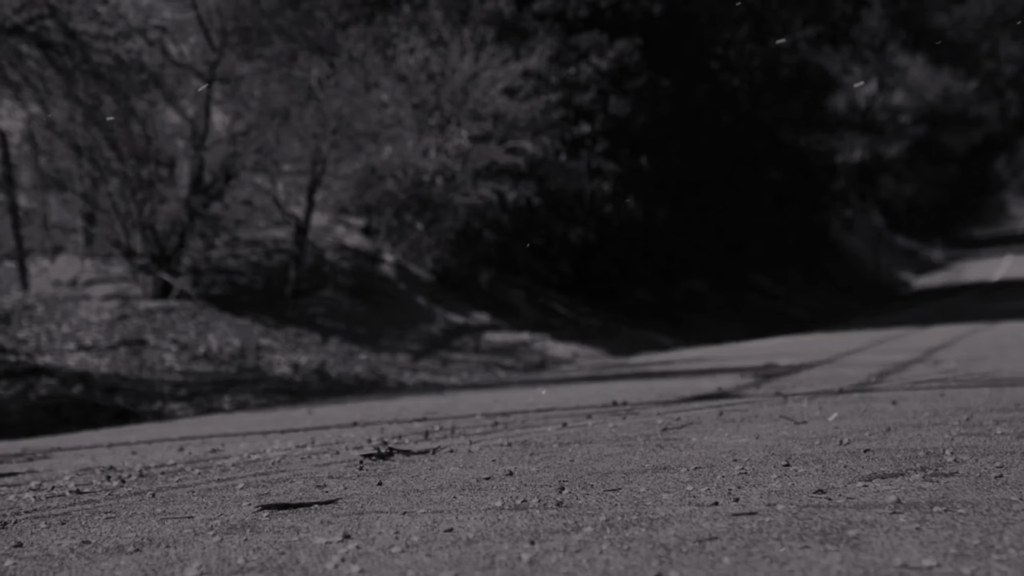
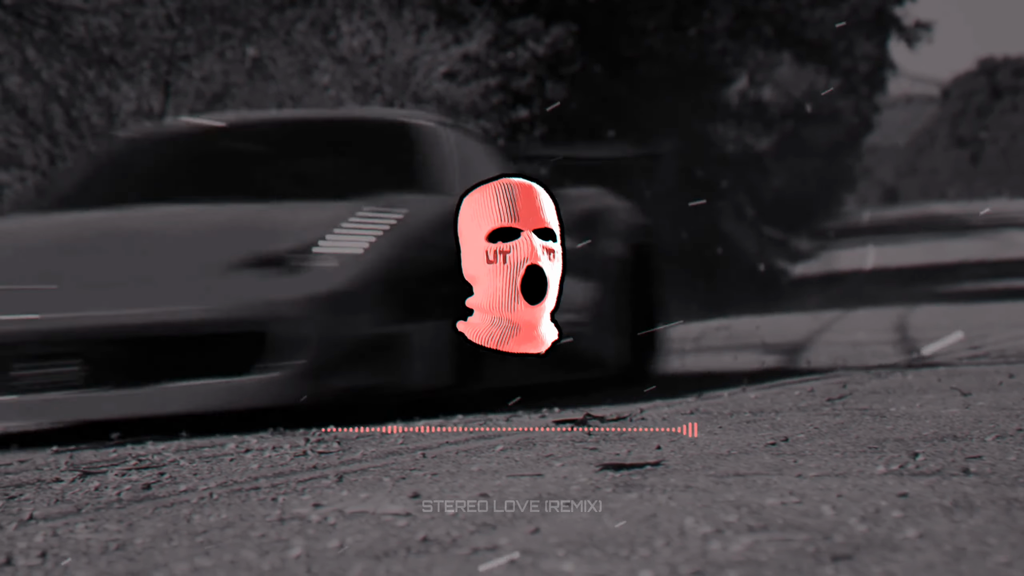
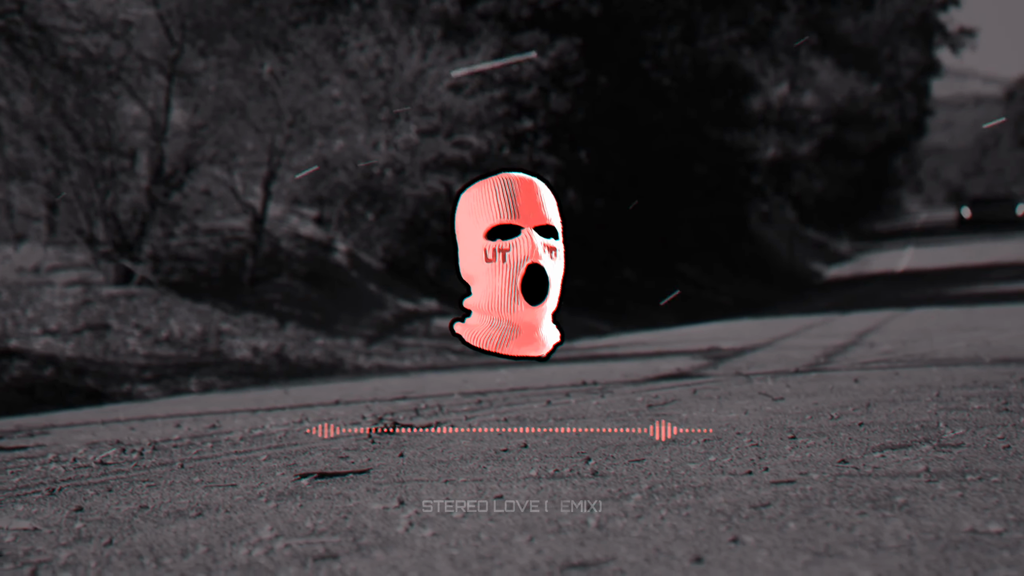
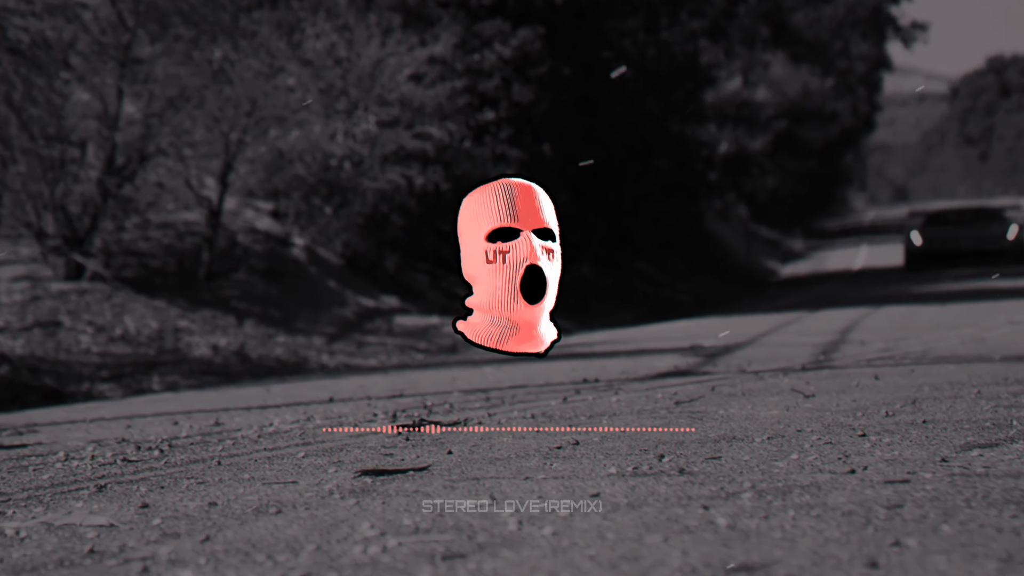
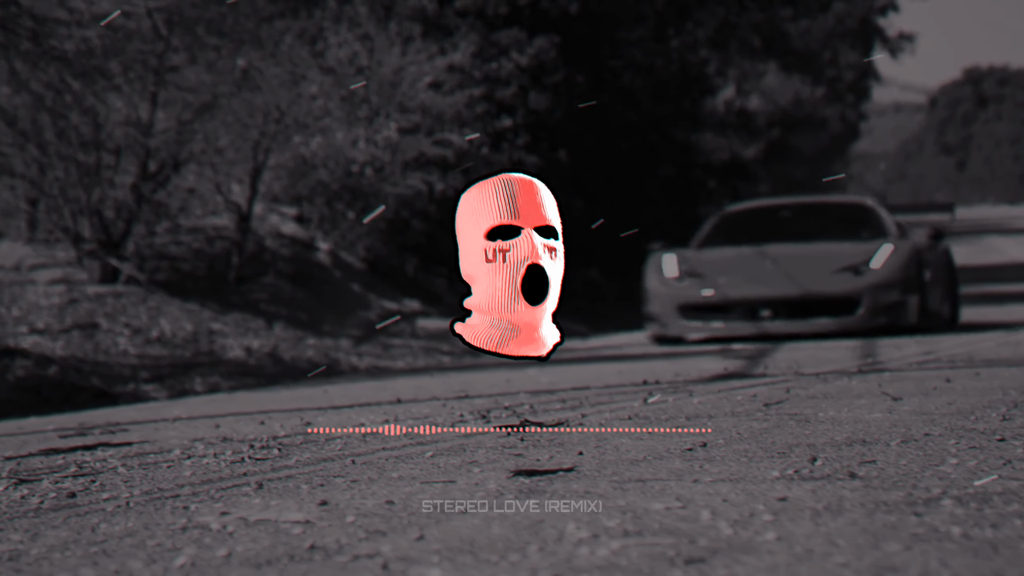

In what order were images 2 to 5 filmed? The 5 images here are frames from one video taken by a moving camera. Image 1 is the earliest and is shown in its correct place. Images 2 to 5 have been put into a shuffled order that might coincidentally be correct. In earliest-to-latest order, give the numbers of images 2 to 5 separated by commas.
3, 4, 5, 2
